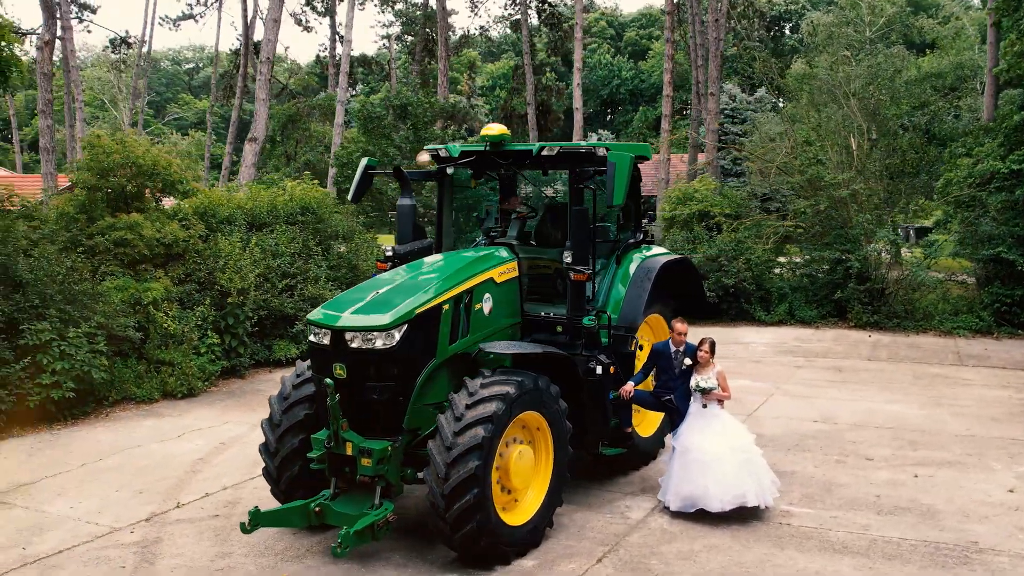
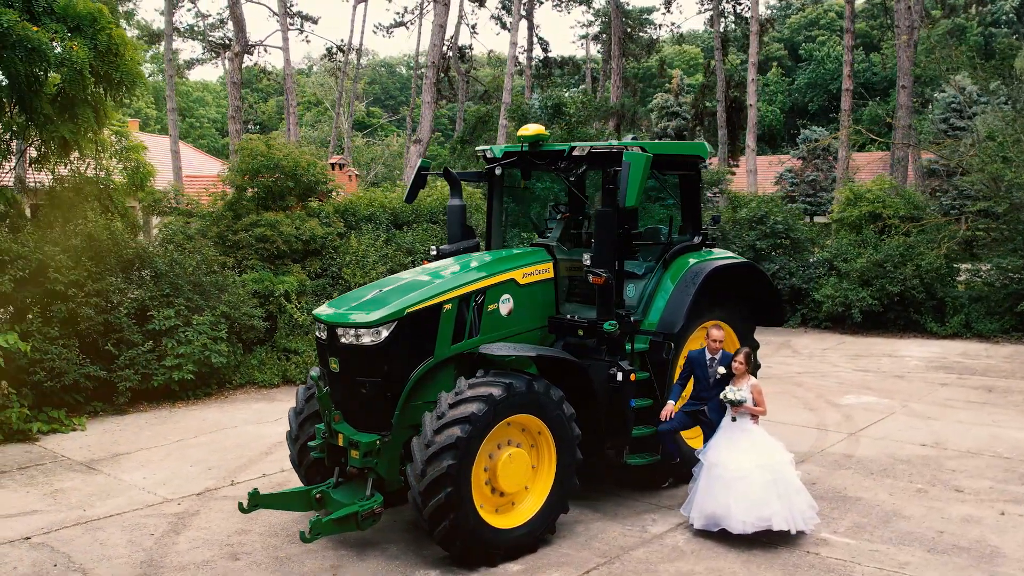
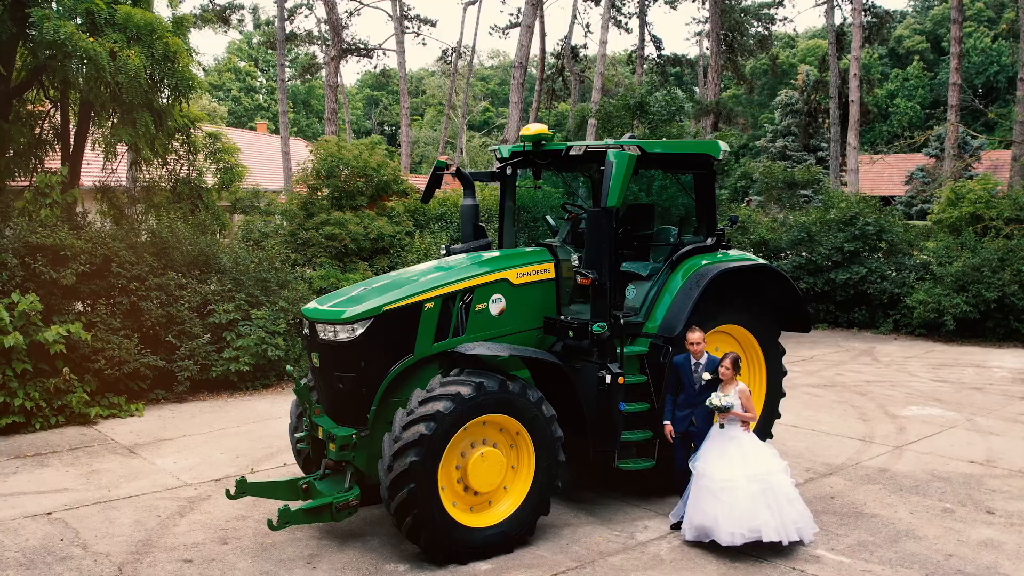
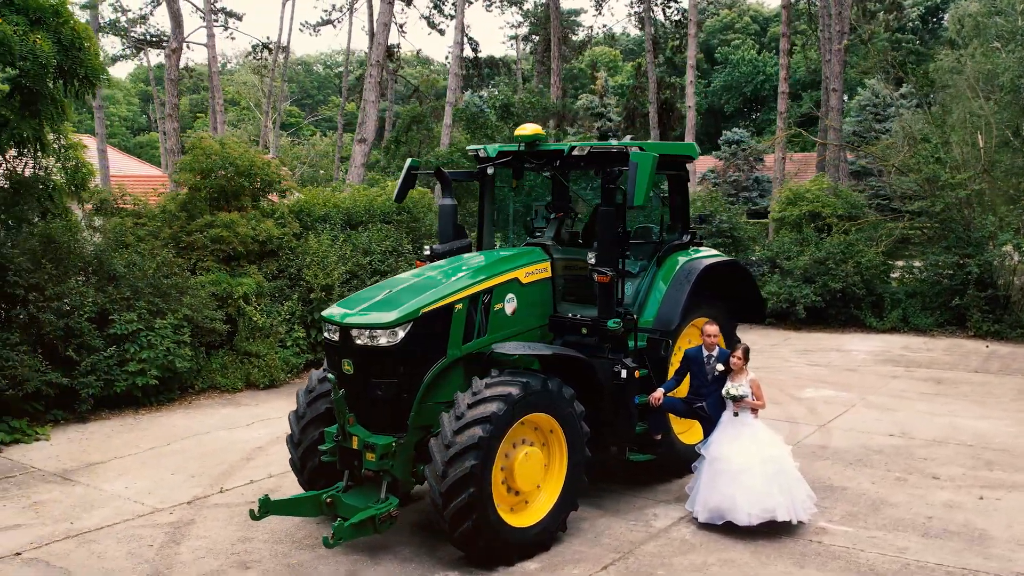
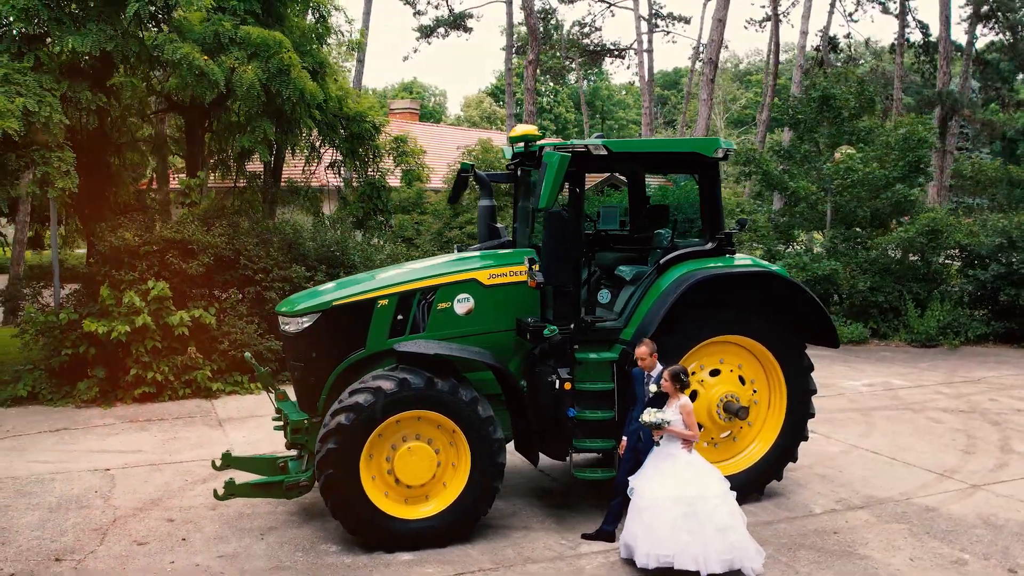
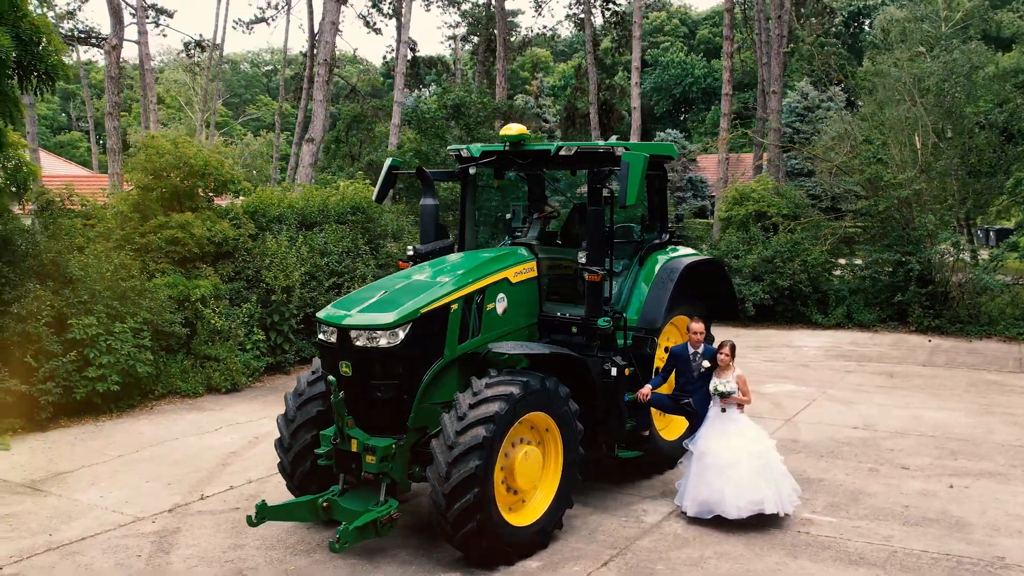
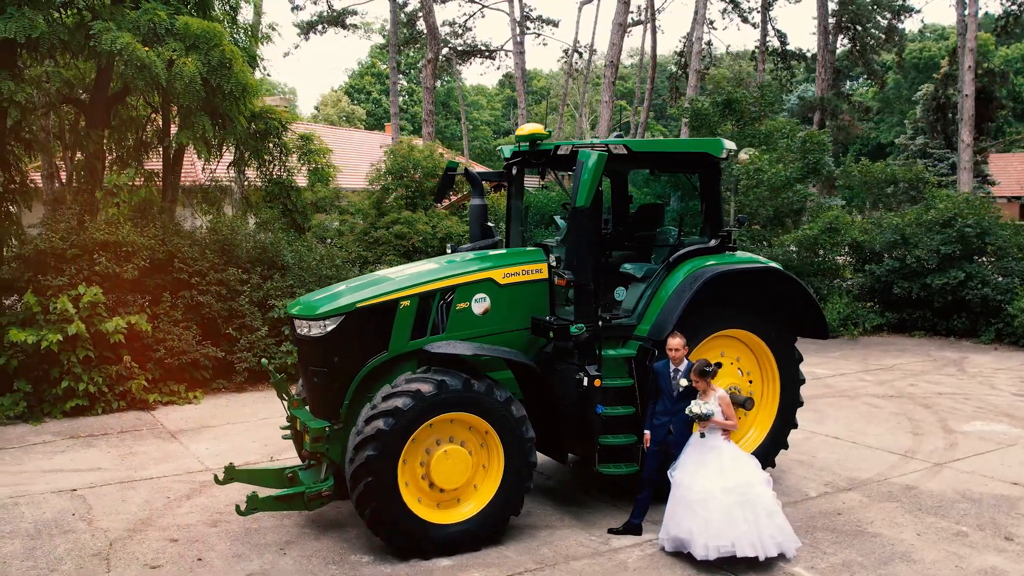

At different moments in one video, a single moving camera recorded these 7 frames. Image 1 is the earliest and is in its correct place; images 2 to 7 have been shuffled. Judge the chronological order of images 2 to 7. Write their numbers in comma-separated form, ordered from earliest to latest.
6, 4, 2, 3, 7, 5
